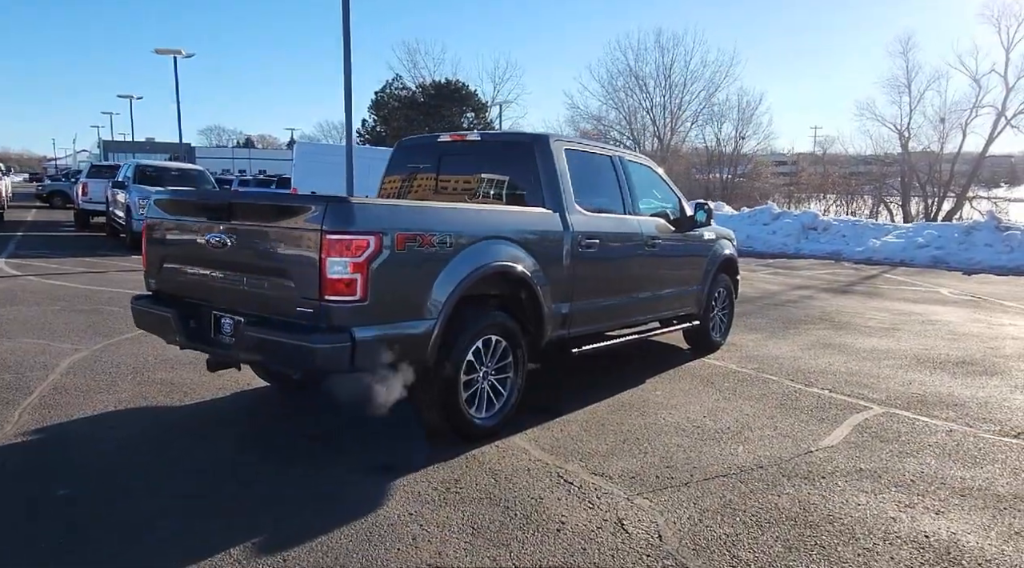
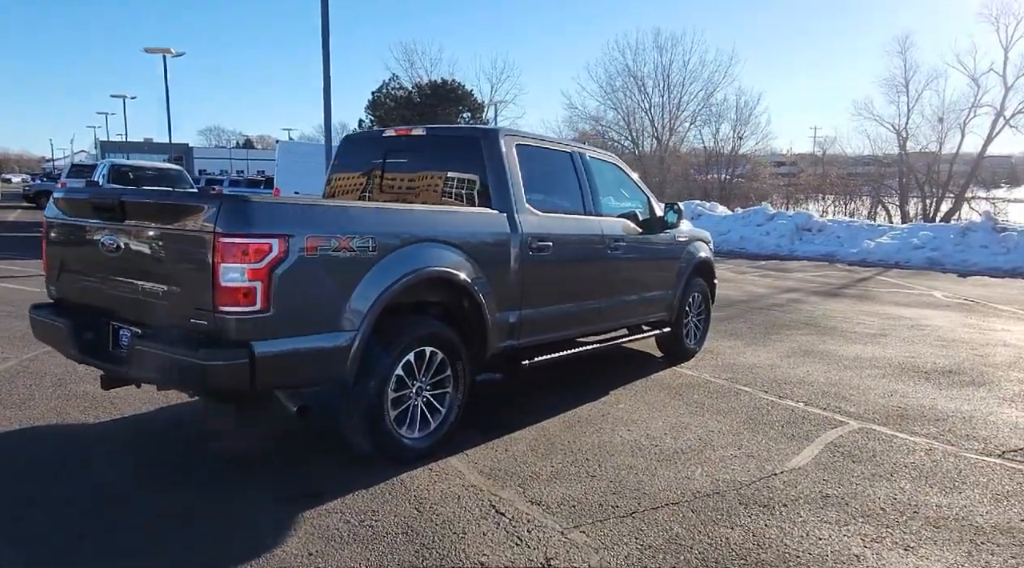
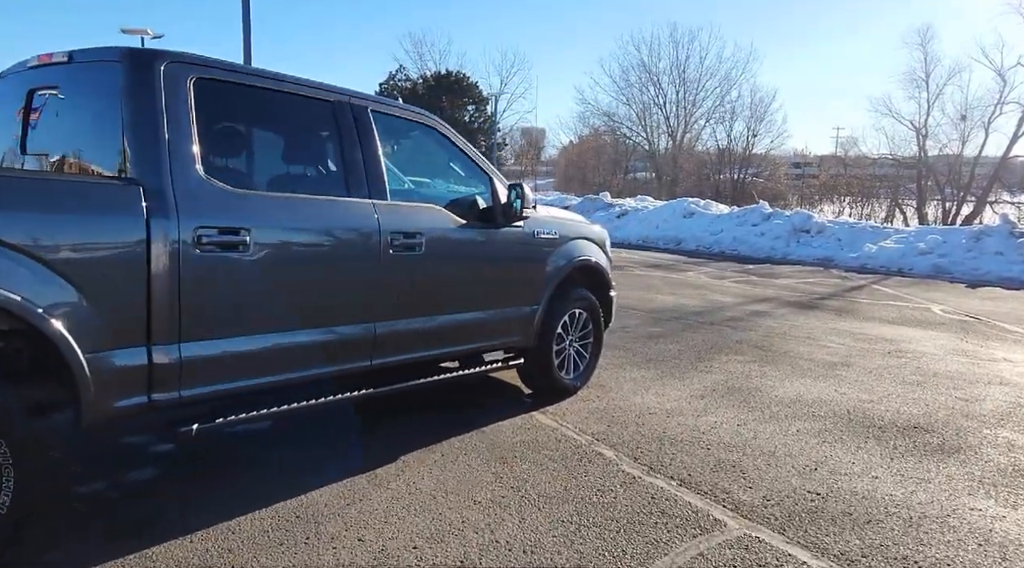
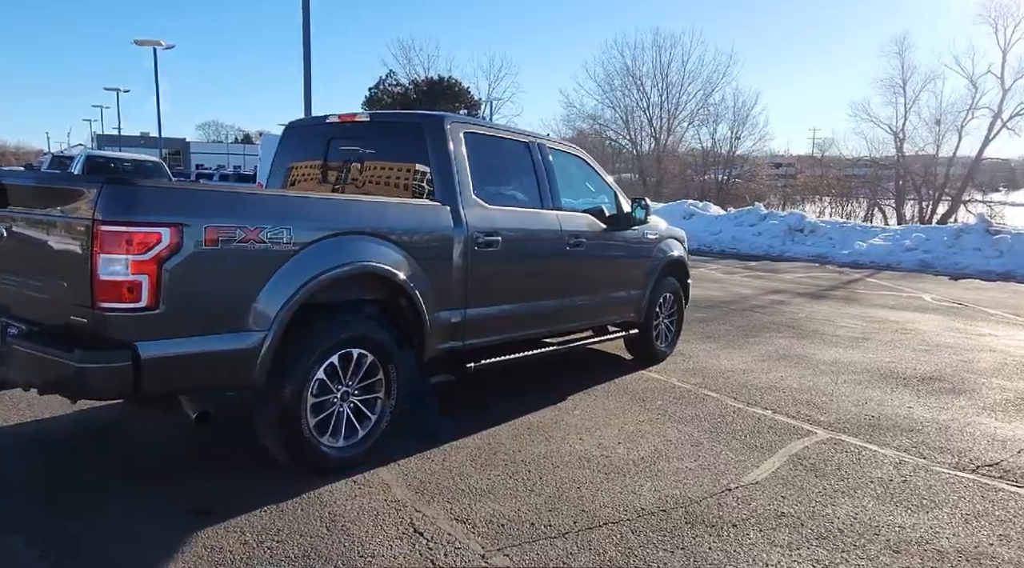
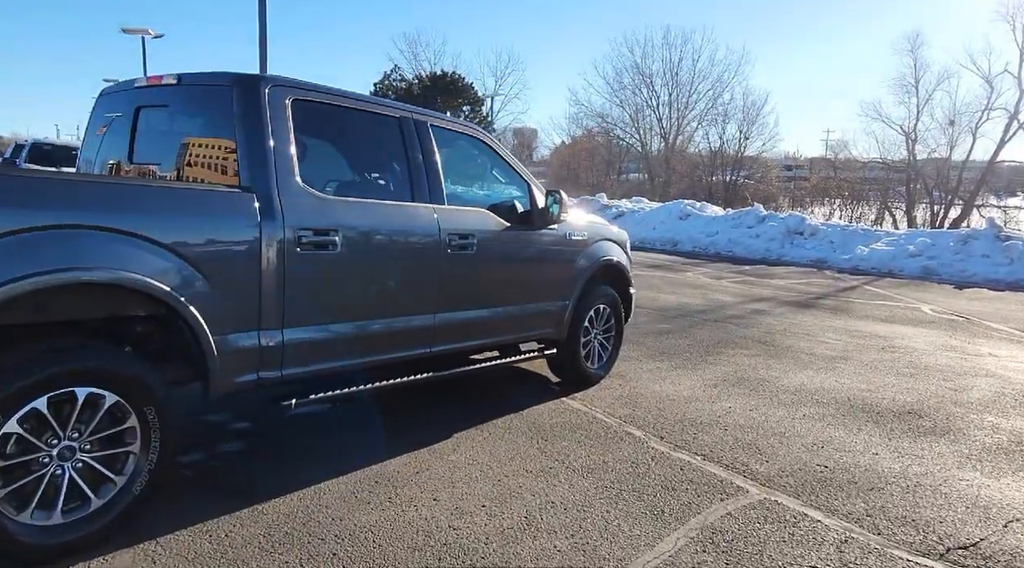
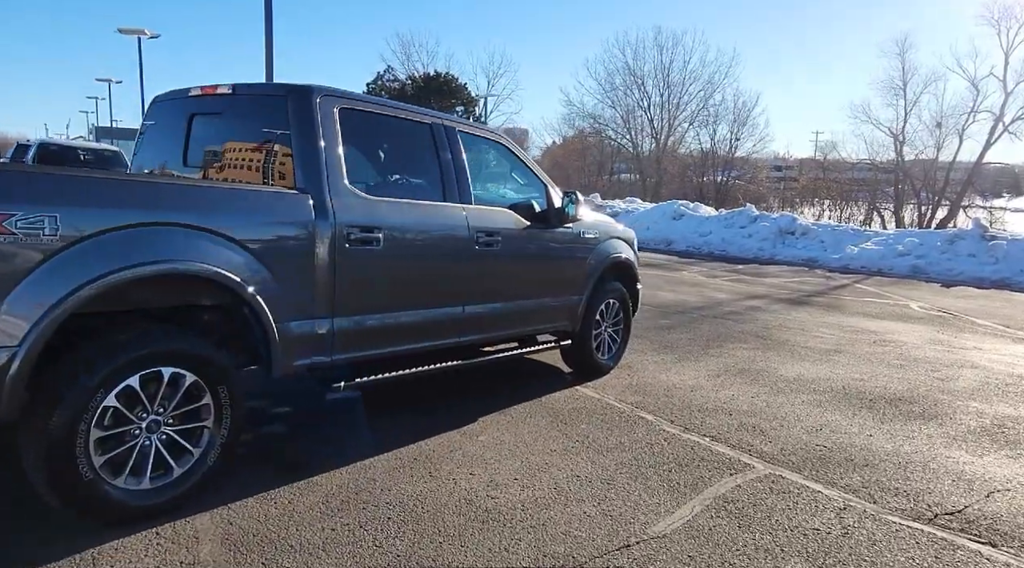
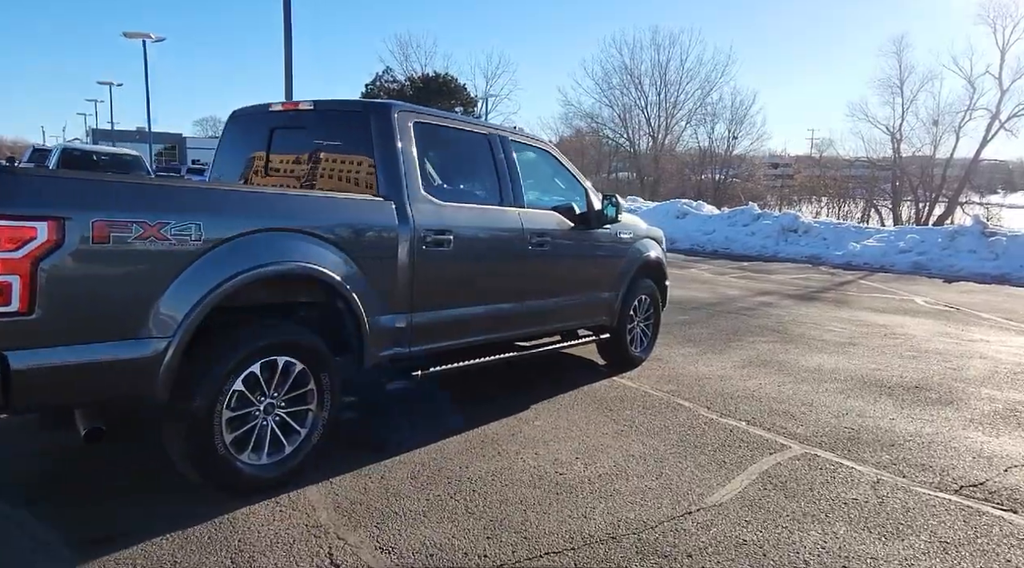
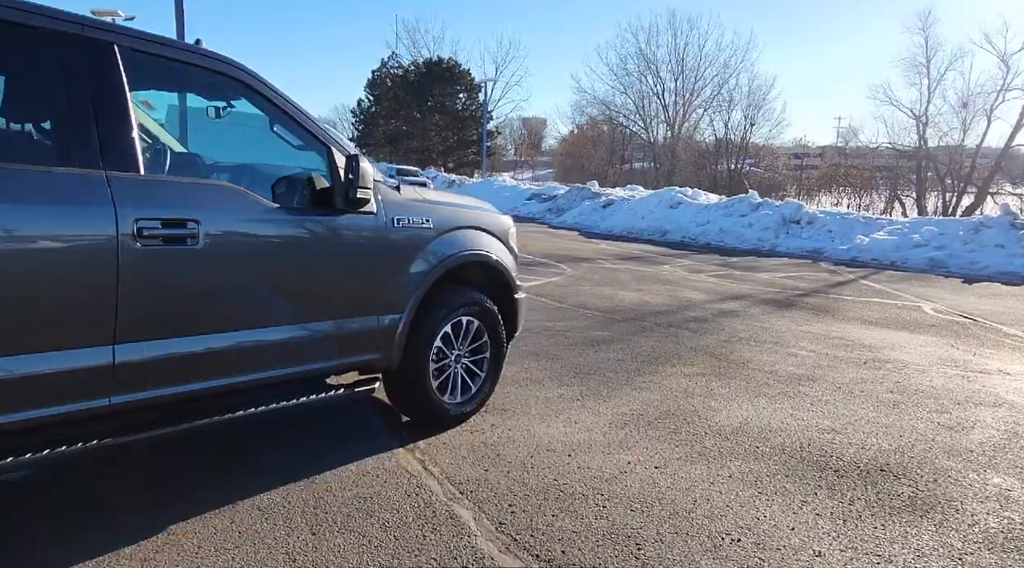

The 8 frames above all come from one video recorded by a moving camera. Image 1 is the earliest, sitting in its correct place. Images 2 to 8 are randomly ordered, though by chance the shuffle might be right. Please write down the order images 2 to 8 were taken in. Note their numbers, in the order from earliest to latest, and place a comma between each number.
2, 4, 7, 6, 5, 3, 8
